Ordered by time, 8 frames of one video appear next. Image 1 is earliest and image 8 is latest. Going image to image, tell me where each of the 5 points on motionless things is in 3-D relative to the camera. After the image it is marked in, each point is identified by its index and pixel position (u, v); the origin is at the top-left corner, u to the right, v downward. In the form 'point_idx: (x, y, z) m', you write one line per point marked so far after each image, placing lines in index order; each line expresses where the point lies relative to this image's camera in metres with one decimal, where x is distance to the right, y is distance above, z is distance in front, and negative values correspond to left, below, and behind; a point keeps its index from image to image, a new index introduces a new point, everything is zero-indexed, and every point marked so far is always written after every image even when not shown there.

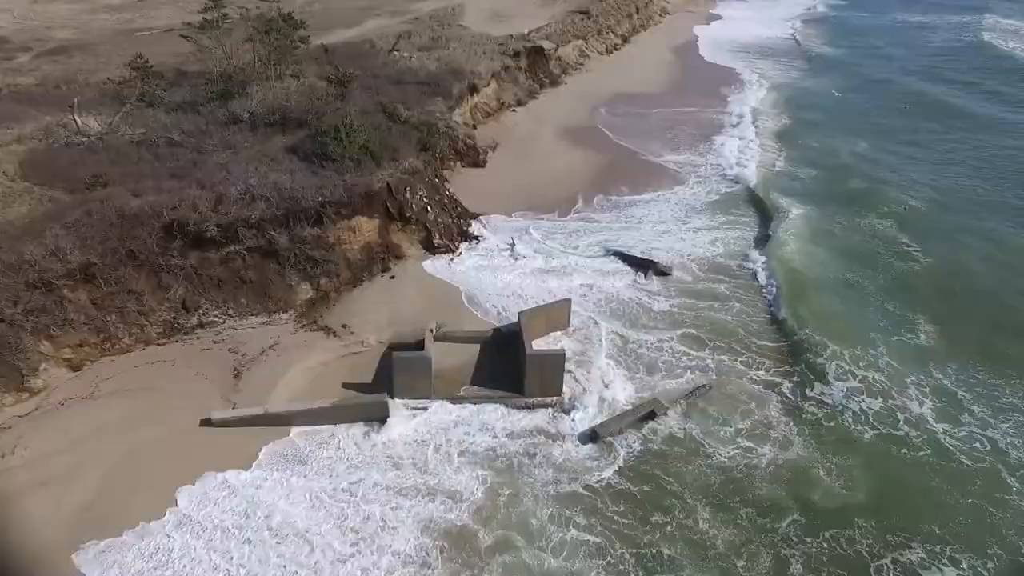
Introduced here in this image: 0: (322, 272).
0: (-5.6, +0.5, +18.6) m
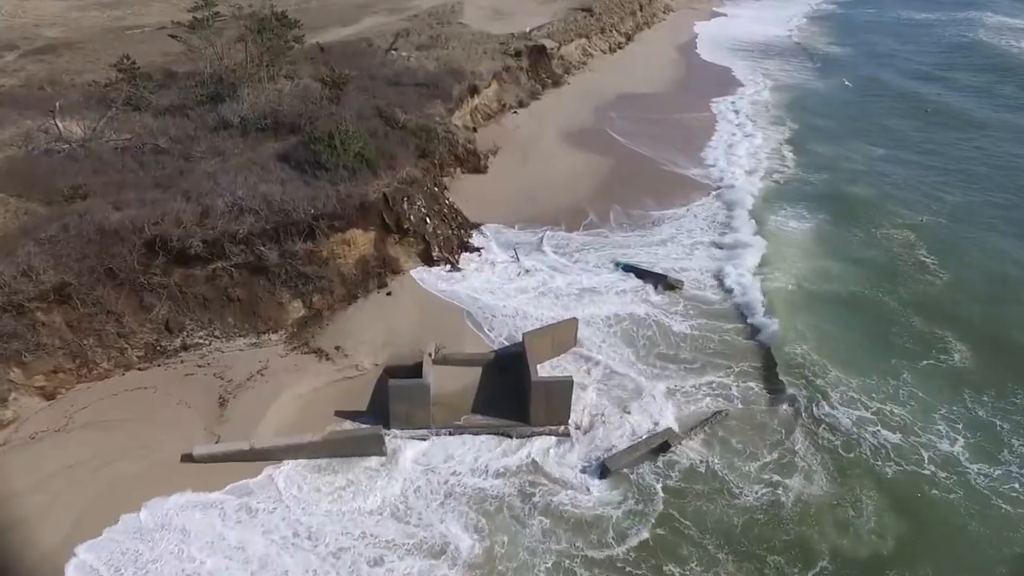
0: (-5.5, 0.0, +17.6) m
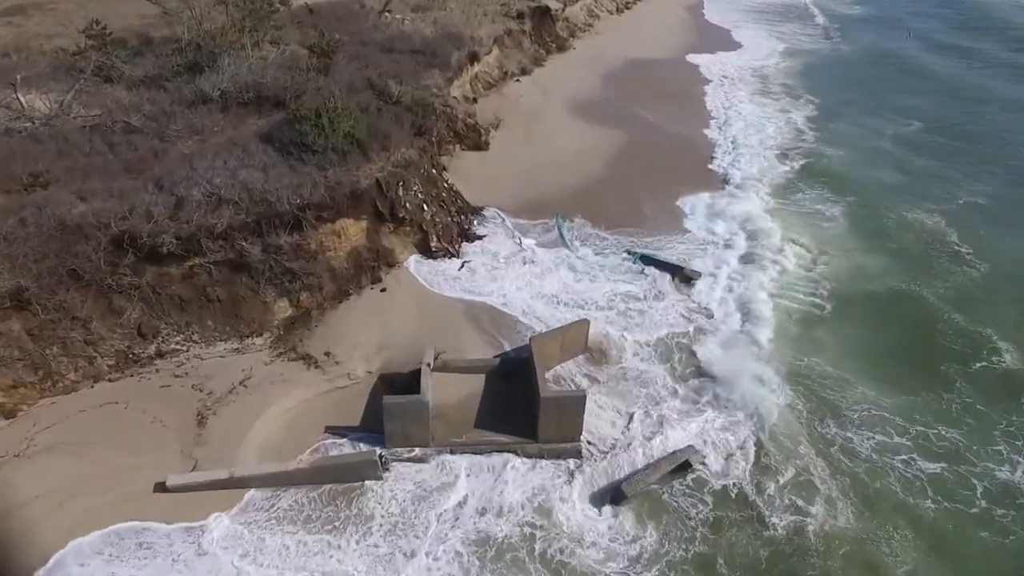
0: (-5.4, +0.1, +16.1) m
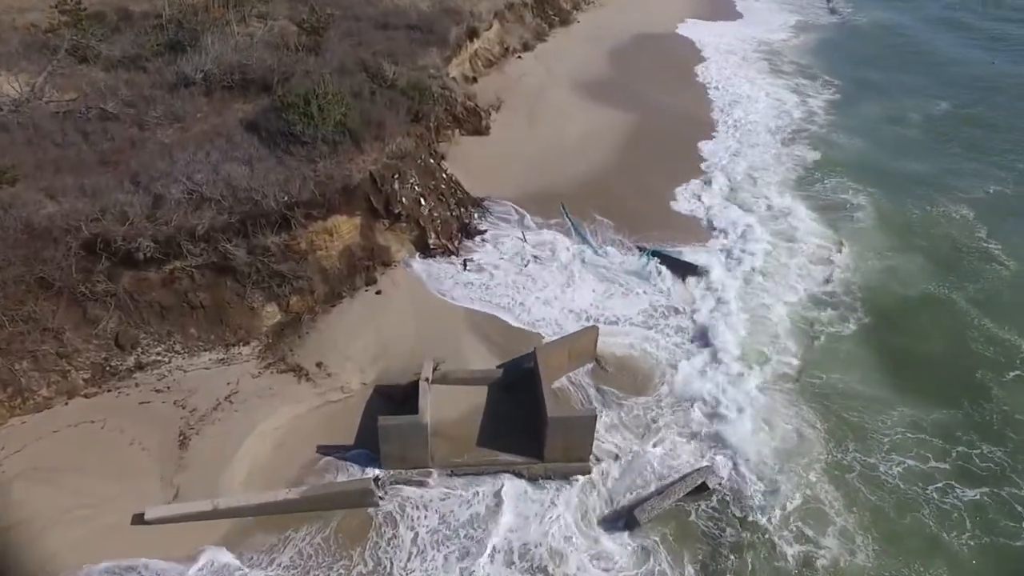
0: (-5.3, 0.0, +15.1) m
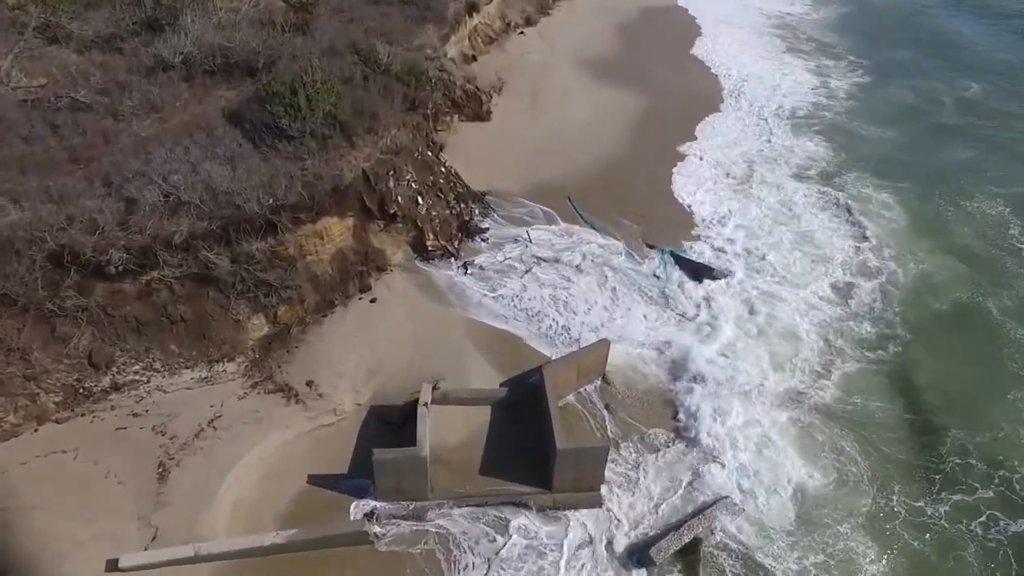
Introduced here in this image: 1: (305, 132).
0: (-5.2, -0.2, +14.0) m
1: (-5.0, +3.8, +15.3) m
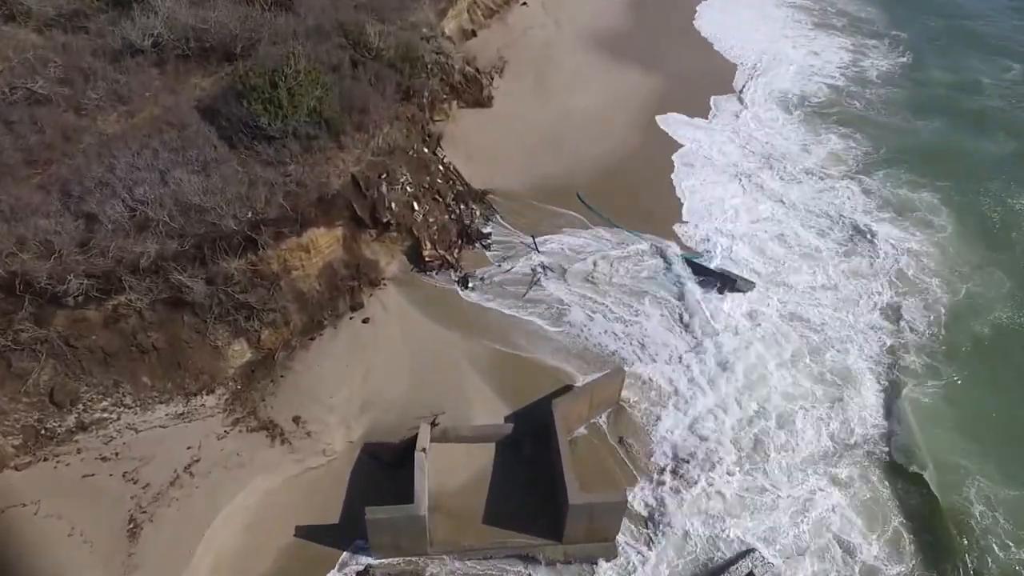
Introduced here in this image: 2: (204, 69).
0: (-5.0, -0.7, +12.7) m
1: (-4.9, +3.4, +13.7) m
2: (-8.1, +5.8, +16.5) m
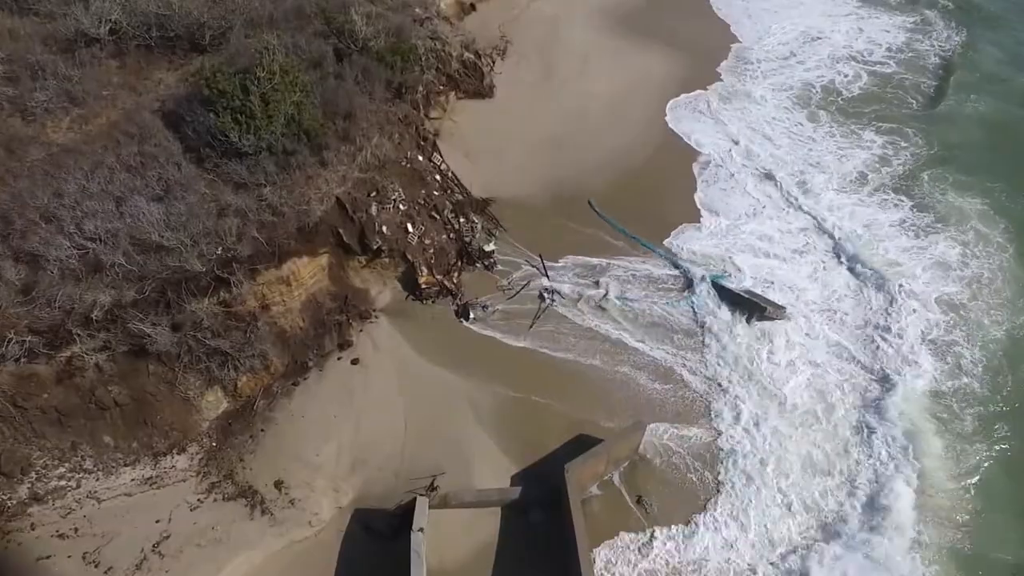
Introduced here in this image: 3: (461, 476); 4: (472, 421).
0: (-4.9, -1.5, +11.3) m
1: (-4.8, +2.7, +12.0) m
2: (-8.0, +5.2, +14.6) m
3: (-0.9, -3.3, +11.1) m
4: (-0.7, -2.4, +11.8) m
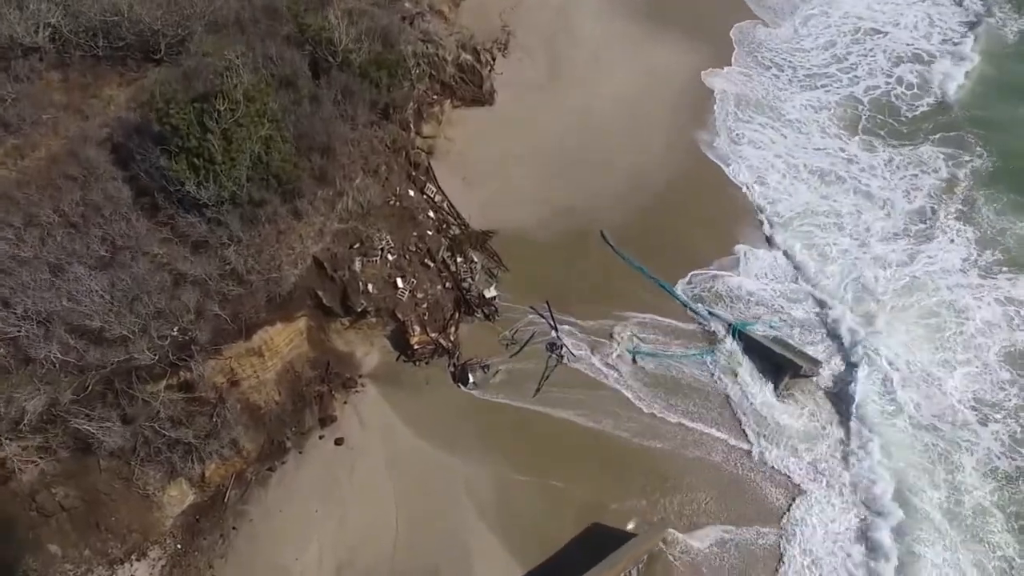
0: (-4.8, -2.7, +9.8) m
1: (-4.7, +1.5, +10.2) m
2: (-7.9, +4.2, +12.6) m
3: (-0.8, -4.5, +9.8) m
4: (-0.7, -3.6, +10.4) m
